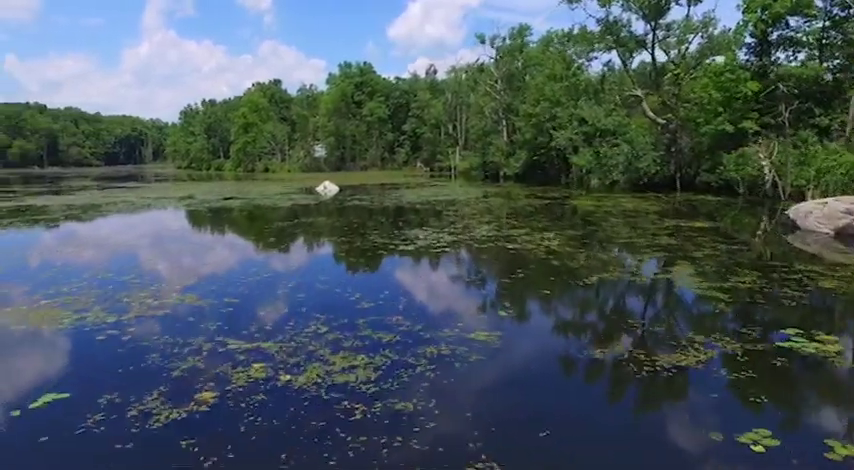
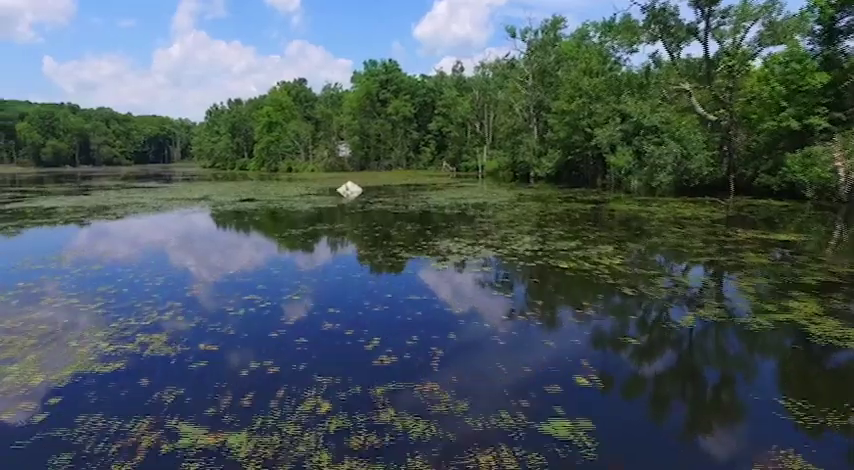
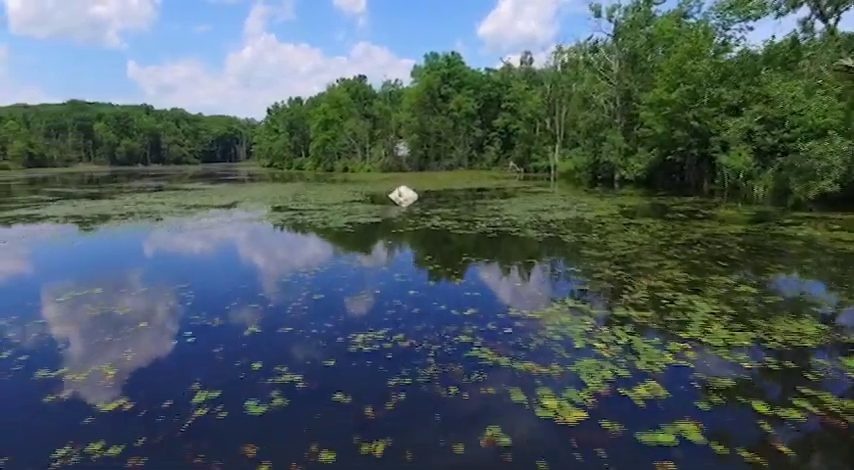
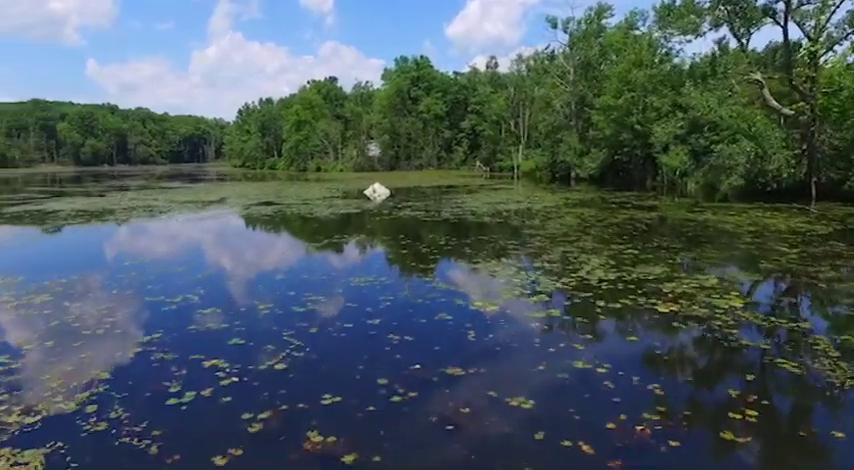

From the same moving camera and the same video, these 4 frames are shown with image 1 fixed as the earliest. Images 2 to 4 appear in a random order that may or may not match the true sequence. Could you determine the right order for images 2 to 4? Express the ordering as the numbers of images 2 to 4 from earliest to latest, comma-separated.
2, 4, 3
